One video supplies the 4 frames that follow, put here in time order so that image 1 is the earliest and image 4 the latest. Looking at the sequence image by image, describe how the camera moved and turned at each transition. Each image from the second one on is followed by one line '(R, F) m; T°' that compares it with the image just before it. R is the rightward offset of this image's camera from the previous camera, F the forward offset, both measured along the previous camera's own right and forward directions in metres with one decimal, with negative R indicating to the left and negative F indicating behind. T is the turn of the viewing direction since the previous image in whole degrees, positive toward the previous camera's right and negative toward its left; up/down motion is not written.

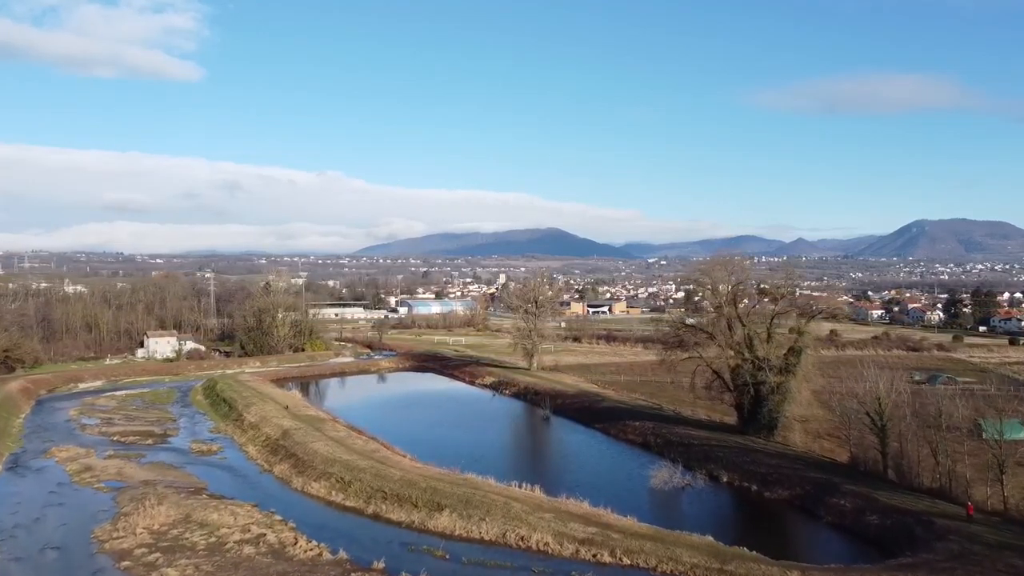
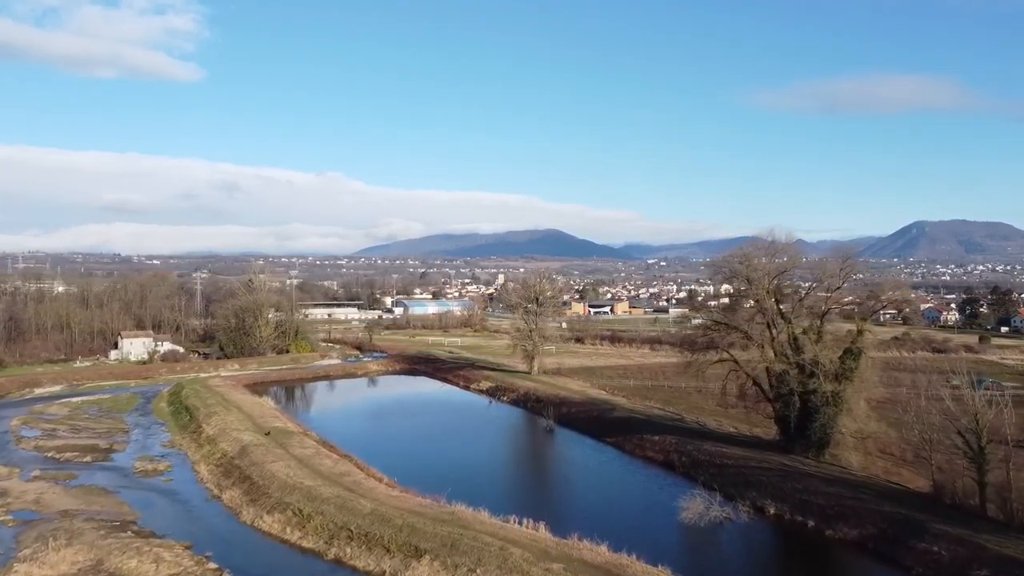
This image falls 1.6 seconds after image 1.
(0.0, +5.1) m; 0°
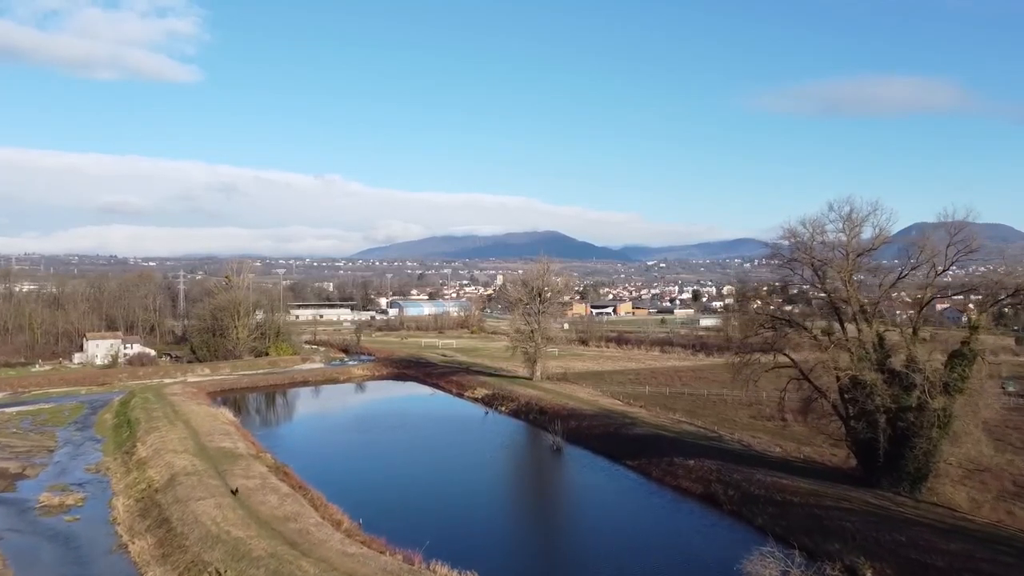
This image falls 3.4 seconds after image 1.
(0.0, +6.1) m; 0°
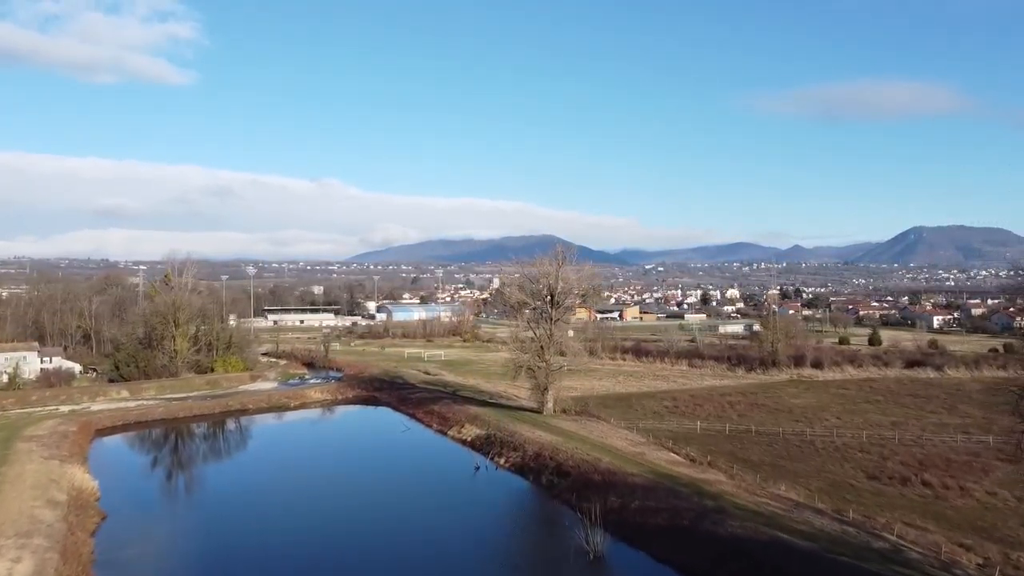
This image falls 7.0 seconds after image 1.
(-0.2, +12.4) m; 0°
